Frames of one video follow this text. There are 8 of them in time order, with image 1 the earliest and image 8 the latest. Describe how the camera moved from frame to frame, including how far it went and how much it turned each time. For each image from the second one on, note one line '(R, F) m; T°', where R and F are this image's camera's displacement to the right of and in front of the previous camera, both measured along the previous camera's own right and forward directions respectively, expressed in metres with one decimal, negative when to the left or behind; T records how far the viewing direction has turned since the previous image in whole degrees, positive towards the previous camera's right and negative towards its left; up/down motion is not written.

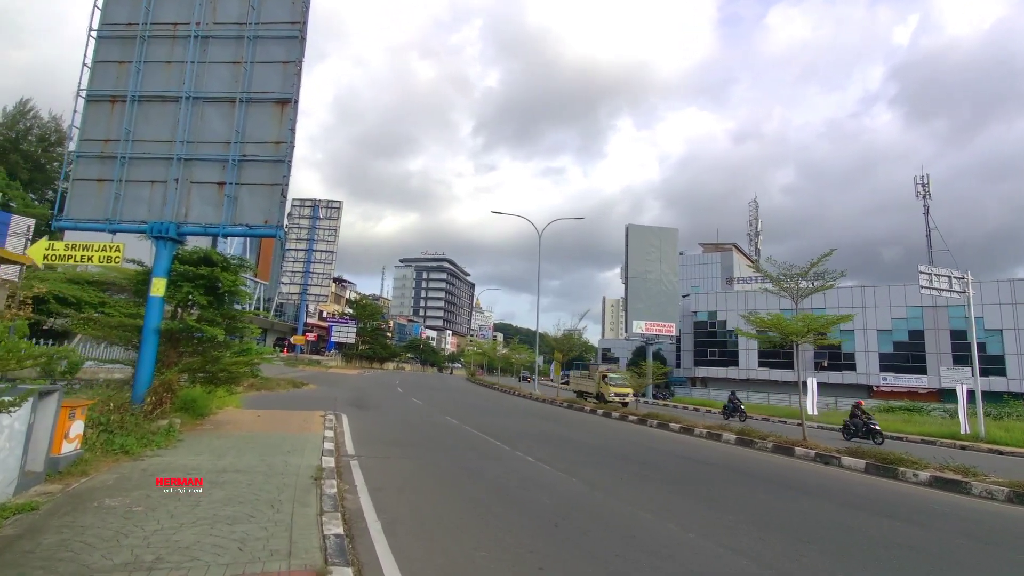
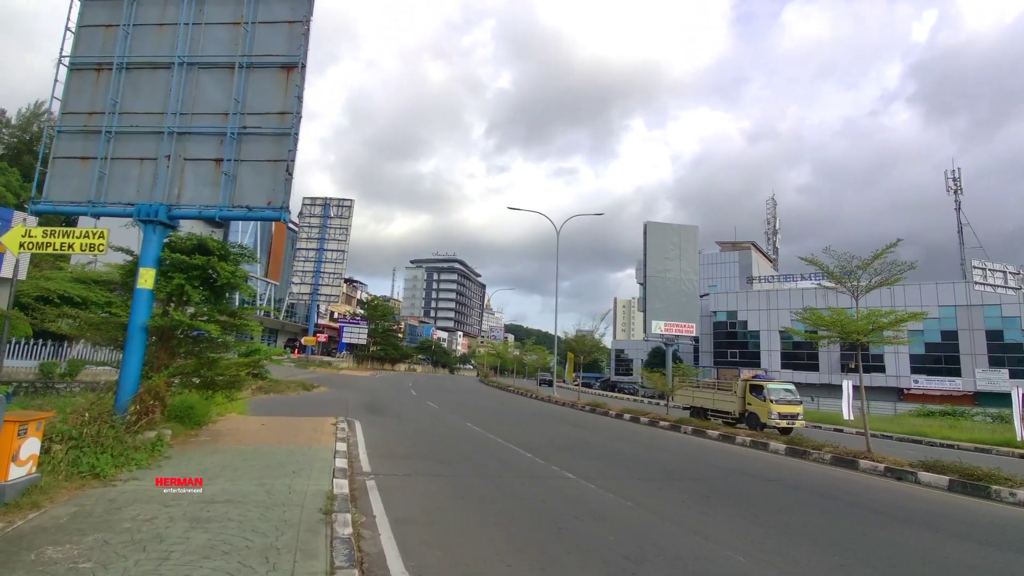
(-0.5, +1.3) m; -1°
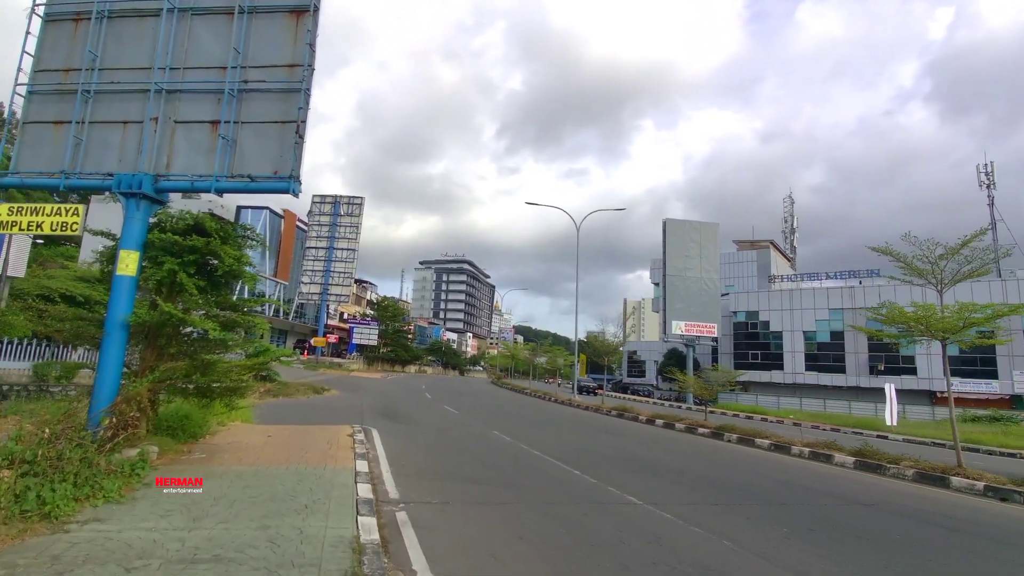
(-0.6, +1.5) m; -1°
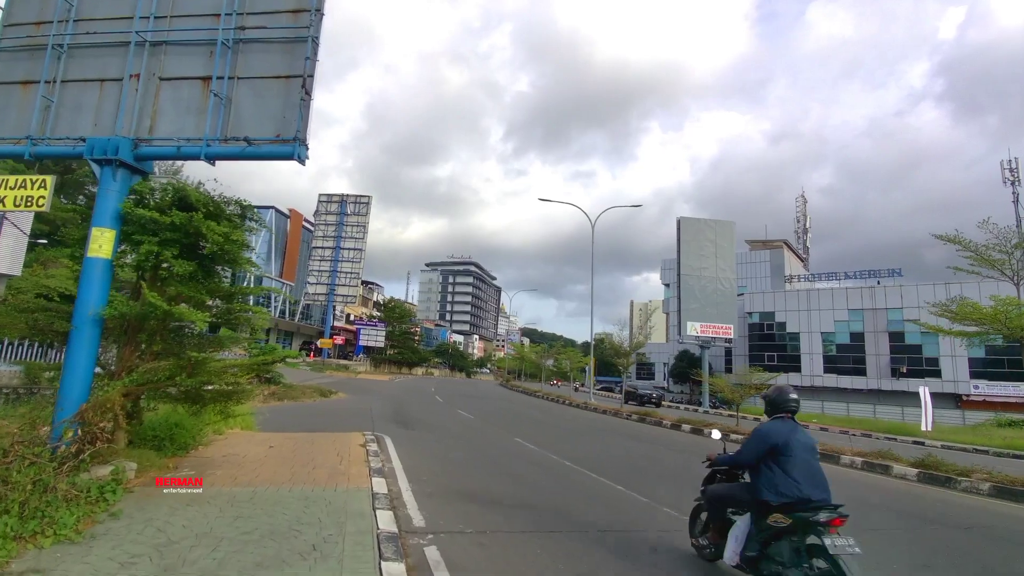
(-0.4, +1.1) m; -1°
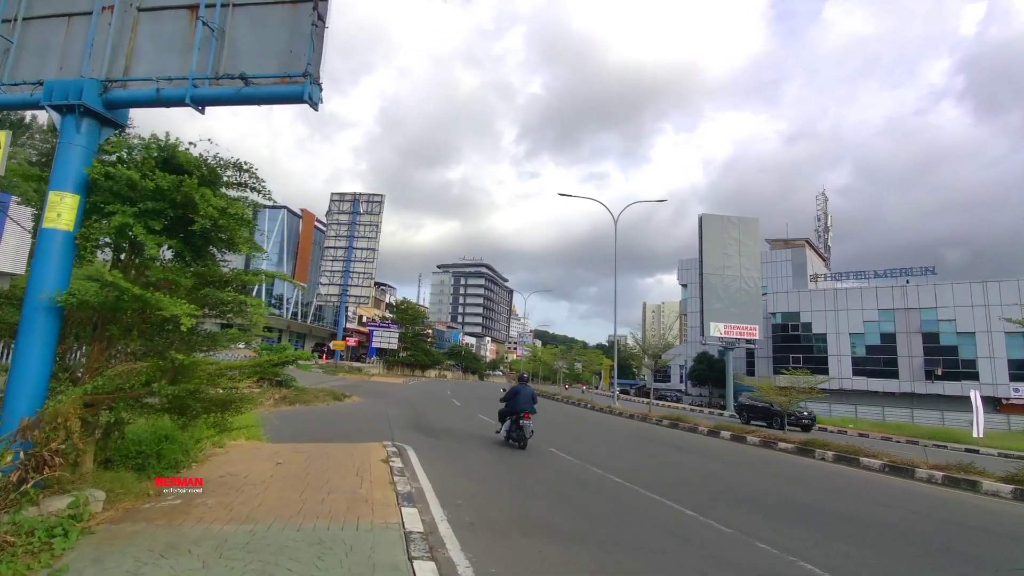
(-0.5, +1.3) m; -1°
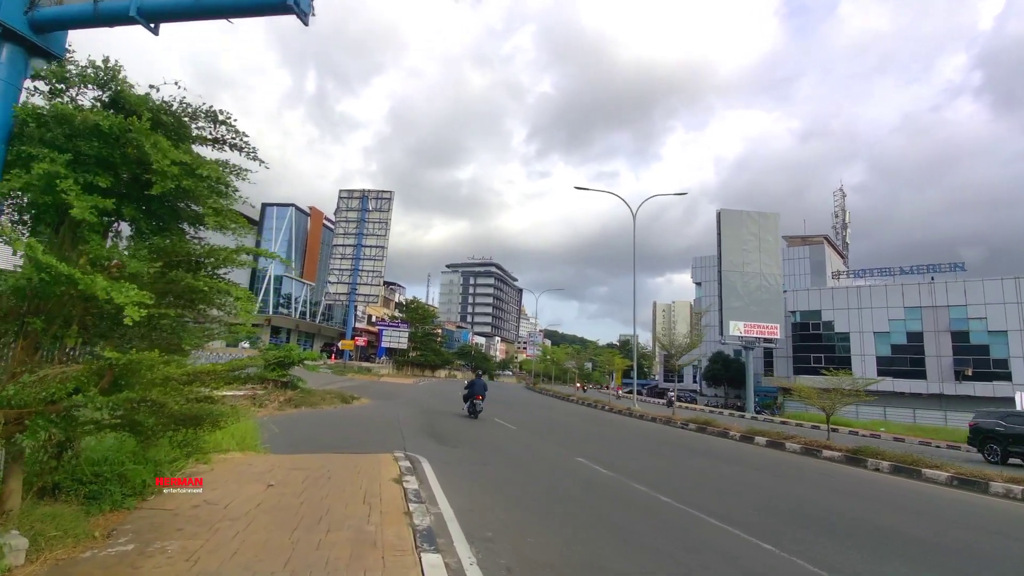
(-0.3, +1.2) m; -1°
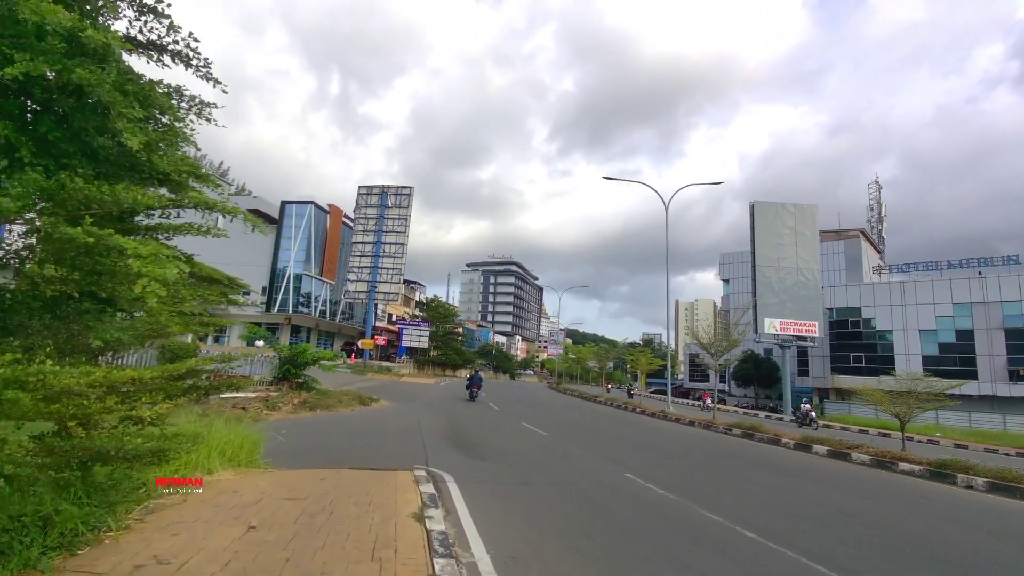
(-0.3, +1.4) m; -2°
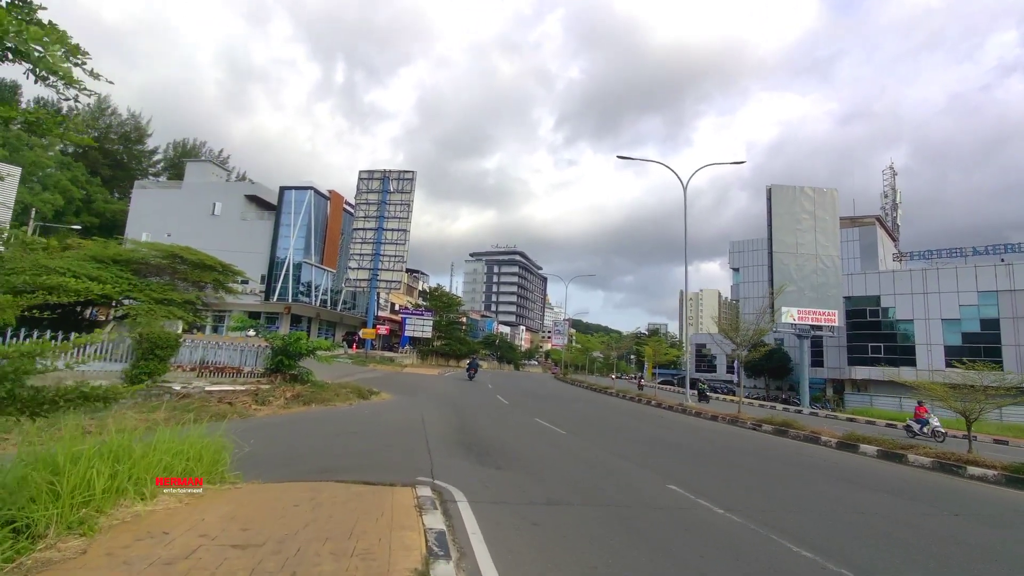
(-0.3, +1.5) m; 0°
